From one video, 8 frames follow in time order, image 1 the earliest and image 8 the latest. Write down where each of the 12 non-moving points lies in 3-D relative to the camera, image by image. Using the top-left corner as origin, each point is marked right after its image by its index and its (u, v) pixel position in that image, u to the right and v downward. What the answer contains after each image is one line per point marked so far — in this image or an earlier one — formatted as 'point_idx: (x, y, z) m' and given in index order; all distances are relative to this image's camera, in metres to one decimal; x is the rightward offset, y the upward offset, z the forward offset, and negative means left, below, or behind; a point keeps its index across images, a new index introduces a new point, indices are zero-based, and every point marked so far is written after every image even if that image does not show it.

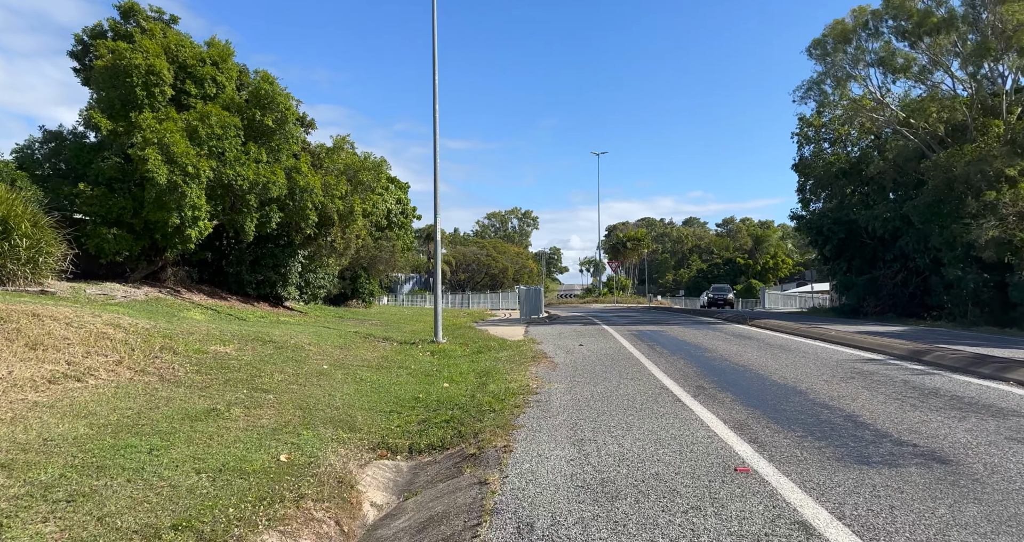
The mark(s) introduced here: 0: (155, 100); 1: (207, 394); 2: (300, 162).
0: (-9.2, +4.4, +17.1) m
1: (-3.9, -1.6, +8.5) m
2: (-6.2, +3.2, +19.6) m
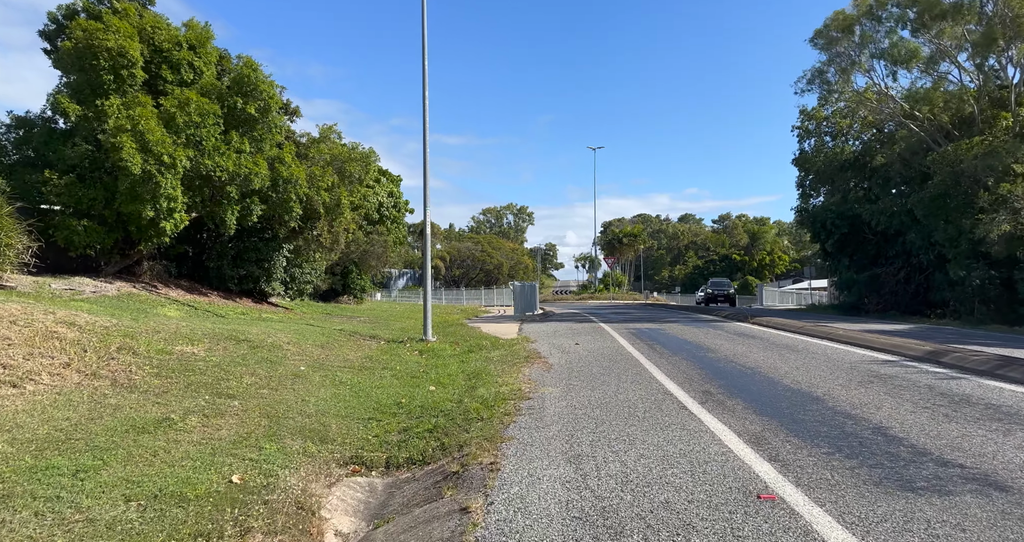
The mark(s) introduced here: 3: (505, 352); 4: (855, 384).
0: (-9.4, +4.6, +16.2) m
1: (-4.0, -1.5, +7.6) m
2: (-6.4, +3.4, +18.7) m
3: (-0.1, -1.8, +14.9) m
4: (+4.6, -1.5, +9.0) m
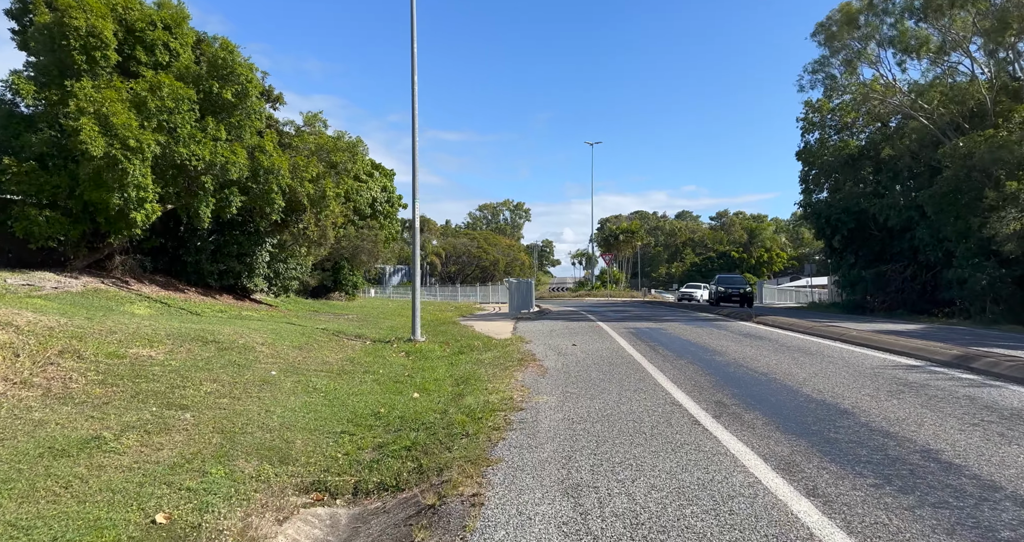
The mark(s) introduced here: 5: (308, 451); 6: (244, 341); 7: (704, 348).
0: (-9.5, +4.7, +15.2) m
1: (-4.1, -1.4, +6.7) m
2: (-6.6, +3.5, +17.7) m
3: (-0.3, -1.8, +14.0) m
4: (+4.5, -1.5, +8.1) m
5: (-2.1, -1.9, +6.8) m
6: (-4.8, -1.3, +11.9) m
7: (+4.0, -1.6, +13.7) m
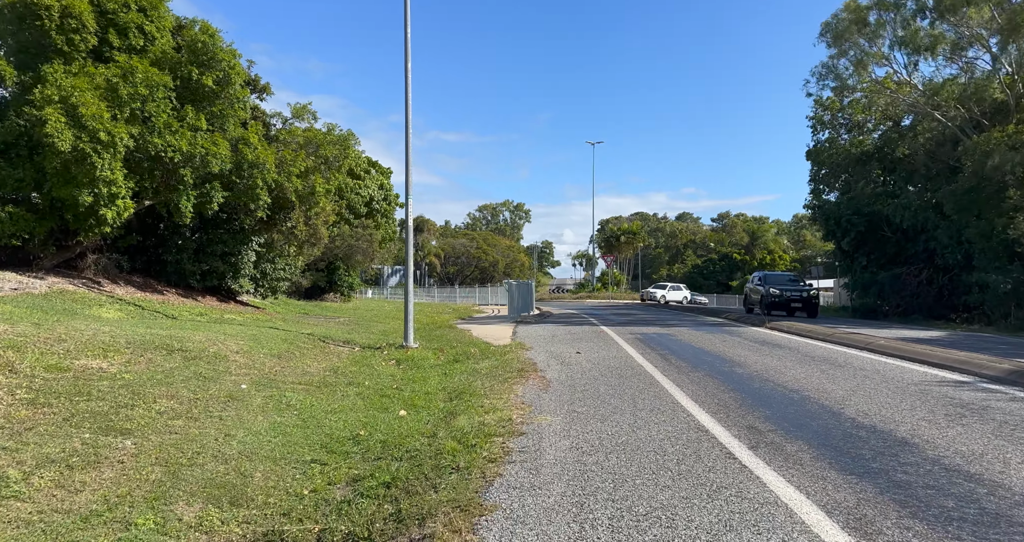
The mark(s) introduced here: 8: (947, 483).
0: (-9.5, +4.7, +14.1) m
1: (-4.1, -1.4, +5.5) m
2: (-6.6, +3.5, +16.6) m
3: (-0.3, -1.8, +12.9) m
4: (+4.5, -1.5, +7.0) m
5: (-2.1, -1.9, +5.7) m
6: (-4.8, -1.3, +10.8) m
7: (+3.9, -1.7, +12.5) m
8: (+3.2, -1.6, +4.9) m
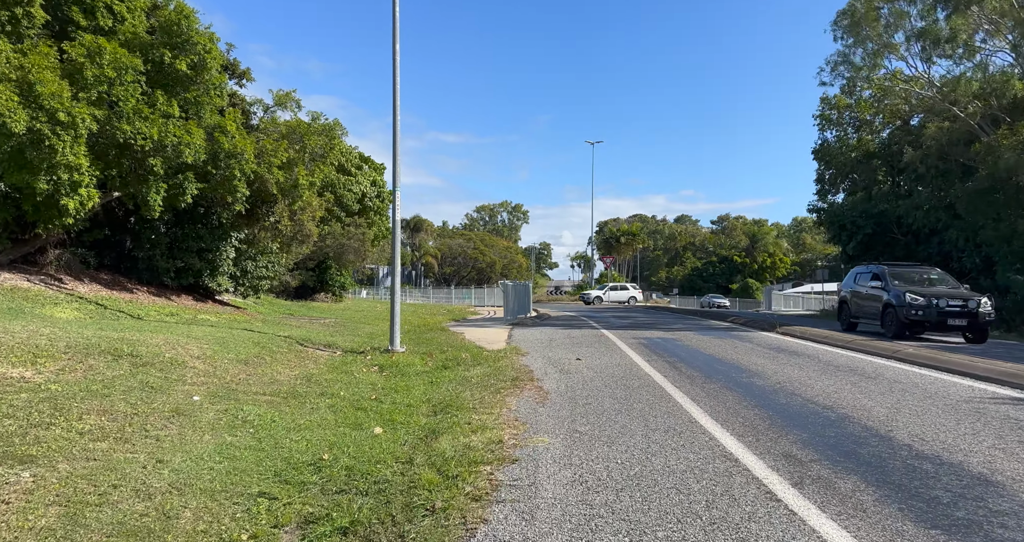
0: (-9.6, +4.8, +12.9) m
1: (-4.2, -1.4, +4.4) m
2: (-6.7, +3.6, +15.5) m
3: (-0.4, -1.8, +11.7) m
4: (+4.4, -1.5, +5.8) m
5: (-2.2, -1.8, +4.6) m
6: (-4.9, -1.2, +9.7) m
7: (+3.8, -1.7, +11.4) m
8: (+3.1, -1.5, +3.7) m
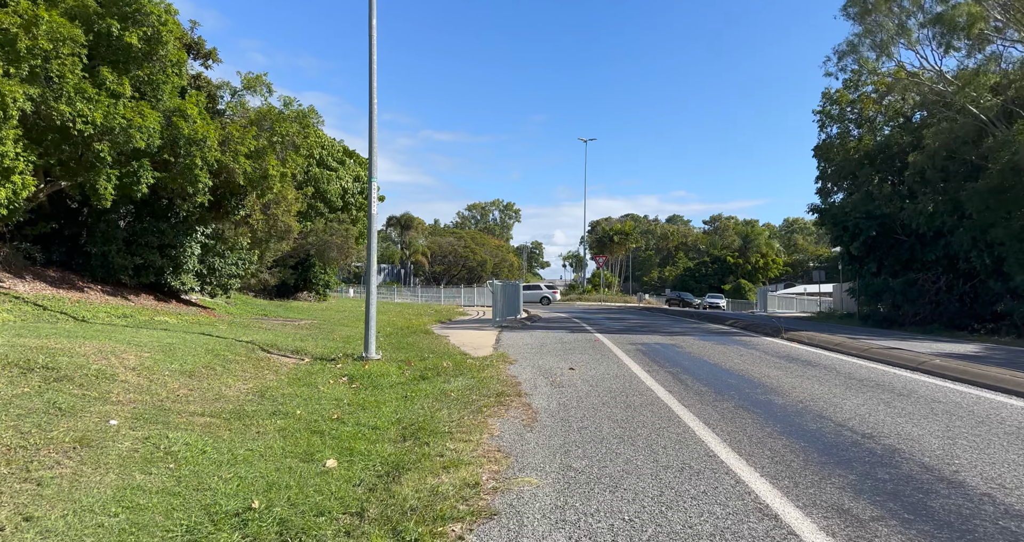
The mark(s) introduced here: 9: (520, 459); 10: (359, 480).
0: (-9.8, +4.9, +11.5) m
1: (-4.3, -1.4, +3.1) m
2: (-6.9, +3.6, +14.1) m
3: (-0.7, -1.8, +10.4) m
4: (+4.3, -1.6, +4.6) m
5: (-2.3, -1.8, +3.3) m
6: (-5.1, -1.2, +8.3) m
7: (+3.6, -1.7, +10.2) m
8: (+3.0, -1.6, +2.5) m
9: (+0.1, -1.7, +6.1) m
10: (-1.3, -1.8, +5.8) m
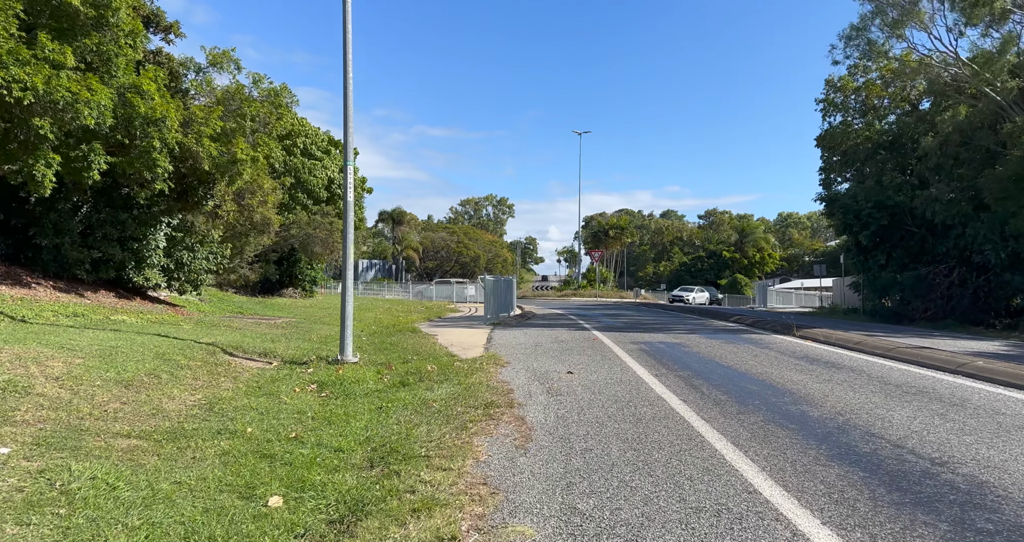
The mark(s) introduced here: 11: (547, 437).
0: (-9.9, +4.9, +10.1) m
1: (-4.4, -1.3, +1.8) m
2: (-7.1, +3.7, +12.7) m
3: (-0.8, -1.7, +9.2) m
4: (+4.2, -1.5, +3.4) m
5: (-2.4, -1.8, +2.0) m
6: (-5.2, -1.1, +7.0) m
7: (+3.5, -1.6, +9.0) m
8: (+2.9, -1.5, +1.2) m
9: (0.0, -1.6, +4.8) m
10: (-1.4, -1.7, +4.5) m
11: (+0.4, -1.6, +6.6) m
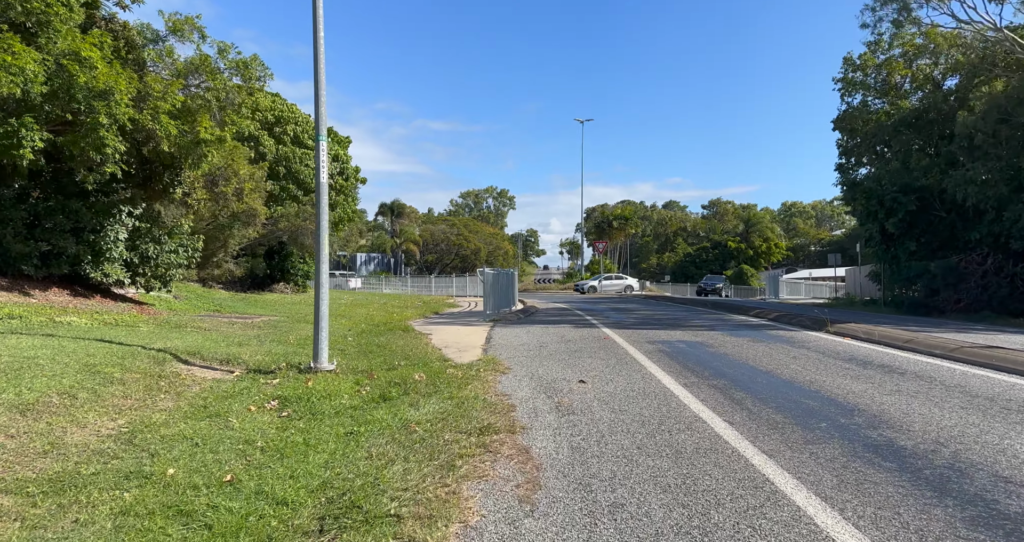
0: (-9.9, +5.0, +8.4) m
1: (-4.4, -1.3, +0.1) m
2: (-7.1, +3.8, +11.0) m
3: (-0.8, -1.6, +7.5) m
4: (+4.2, -1.4, +1.7) m
5: (-2.4, -1.7, +0.3) m
6: (-5.2, -1.1, +5.4) m
7: (+3.5, -1.4, +7.3) m
8: (+2.9, -1.5, -0.4) m
9: (0.0, -1.6, +3.2) m
10: (-1.4, -1.7, +2.9) m
11: (+0.4, -1.6, +4.9) m
